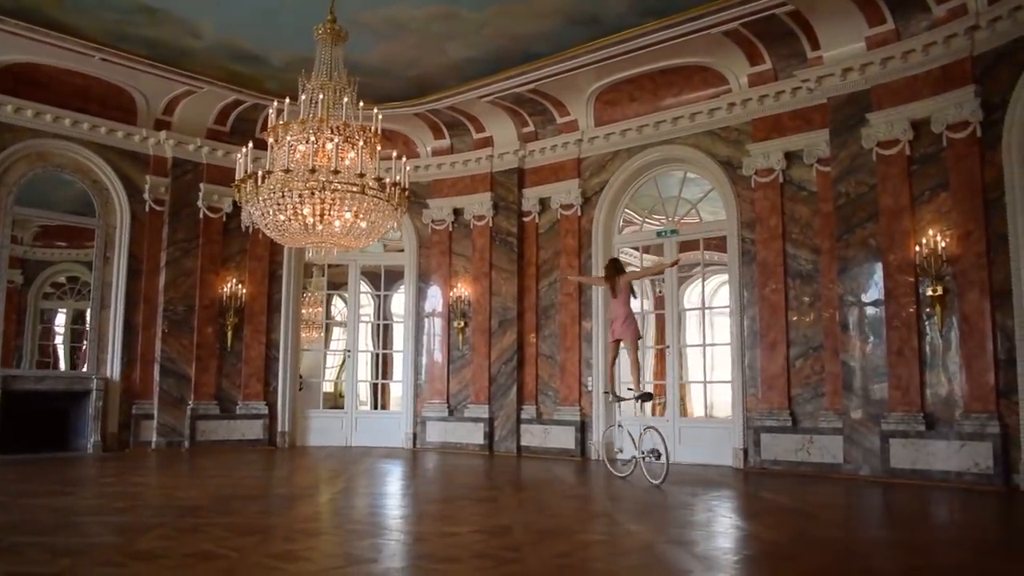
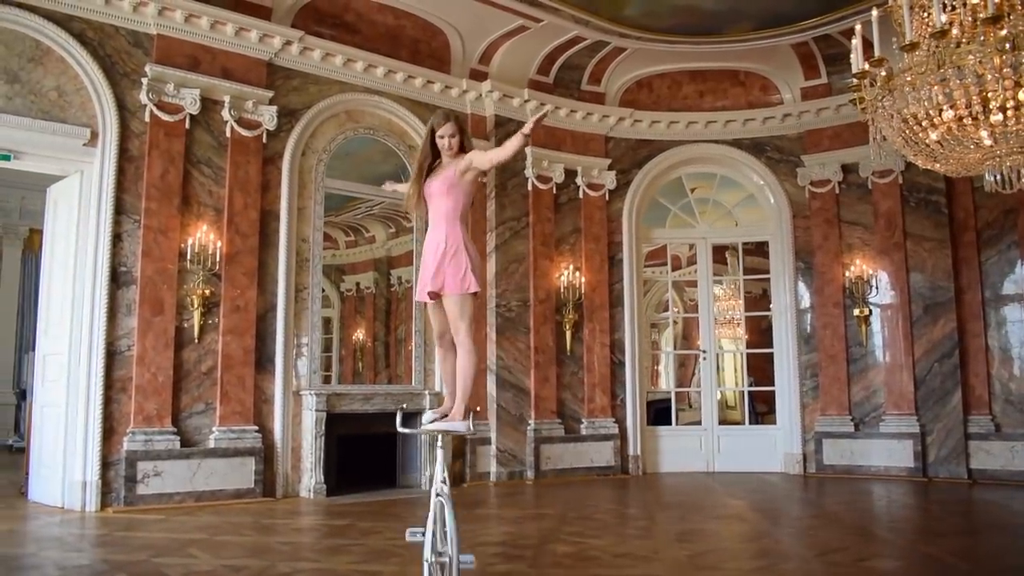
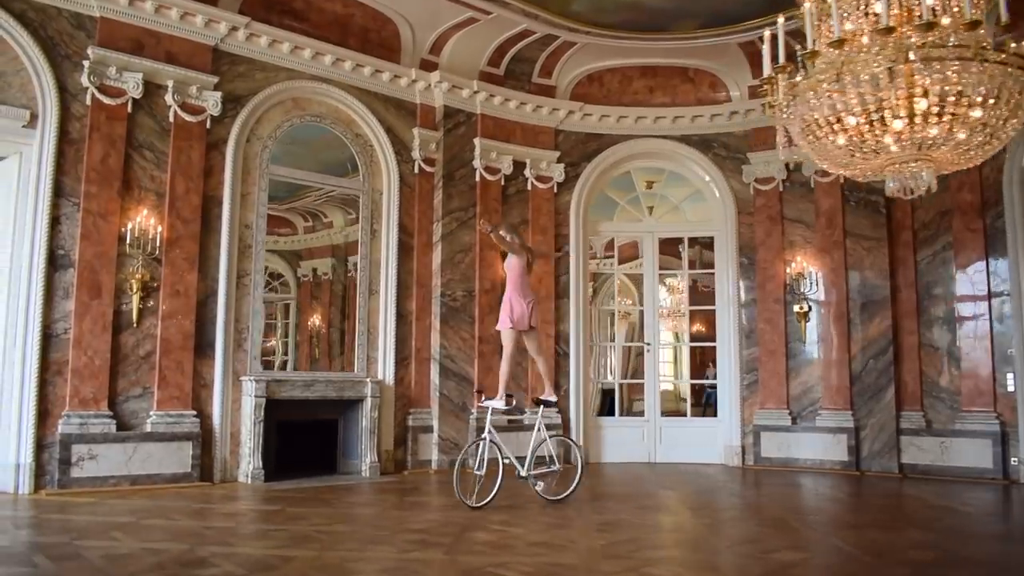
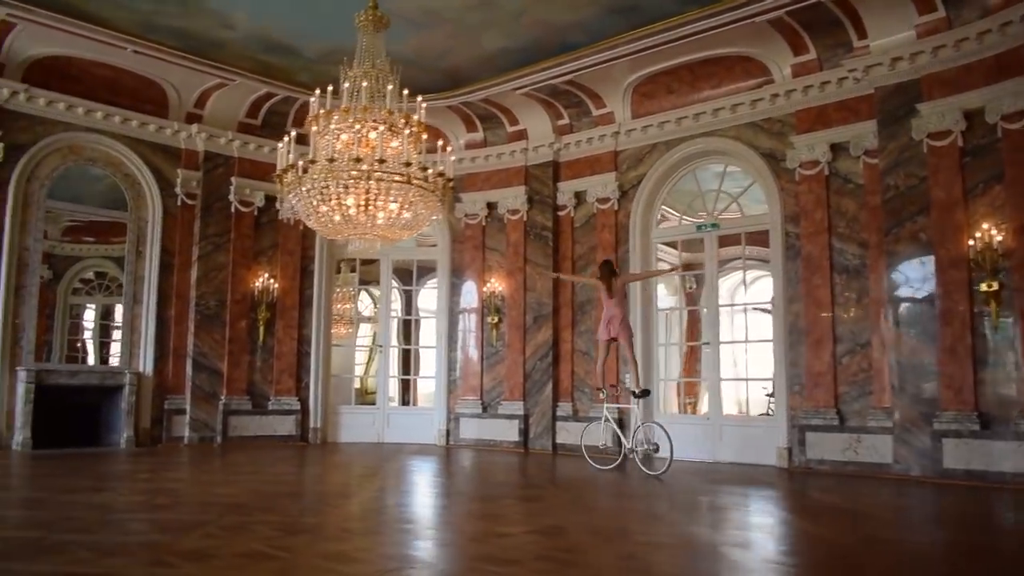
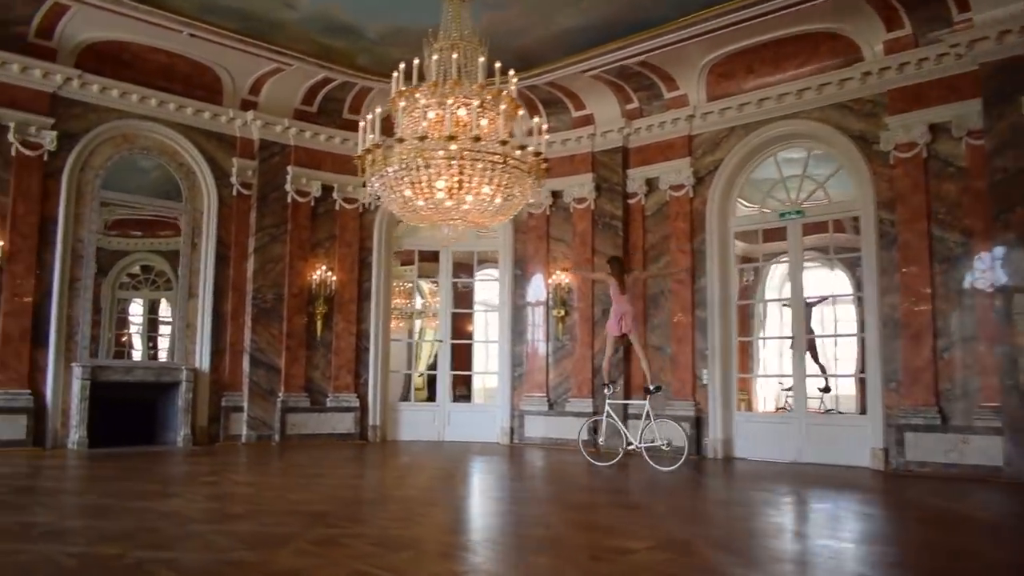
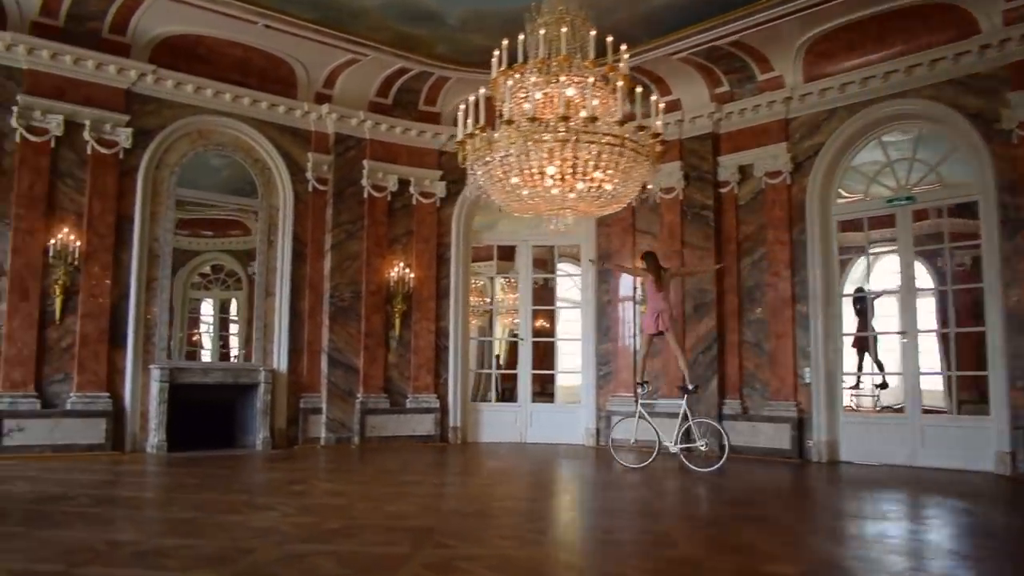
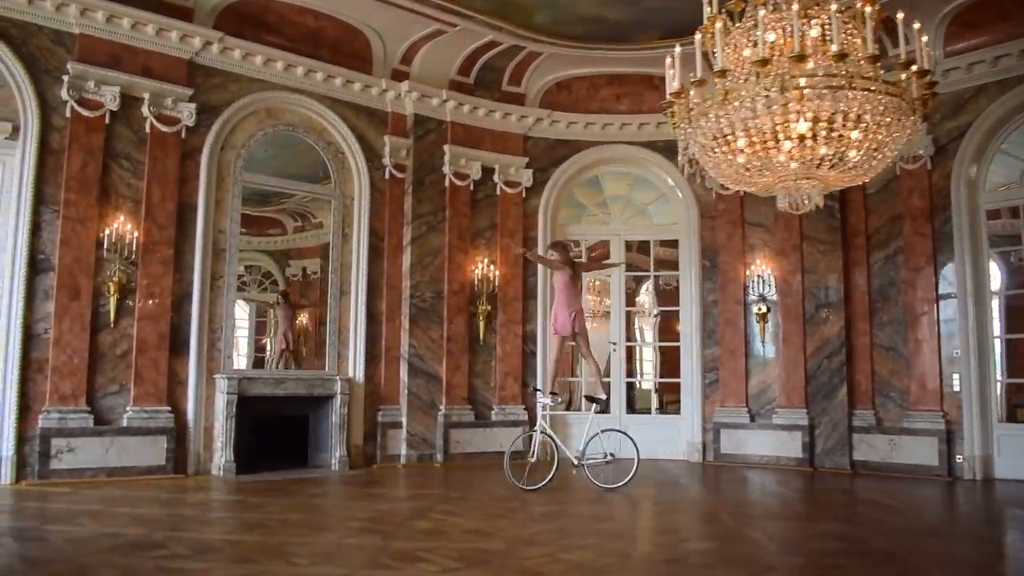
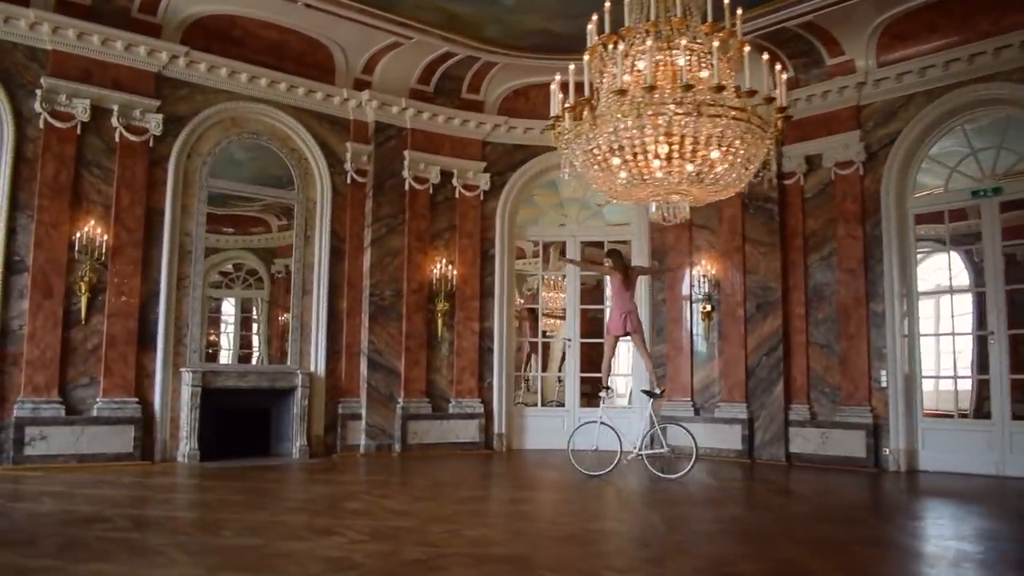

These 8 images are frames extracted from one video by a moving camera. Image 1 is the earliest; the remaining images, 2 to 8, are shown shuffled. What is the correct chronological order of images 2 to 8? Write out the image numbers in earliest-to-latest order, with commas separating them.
4, 5, 6, 8, 7, 3, 2
